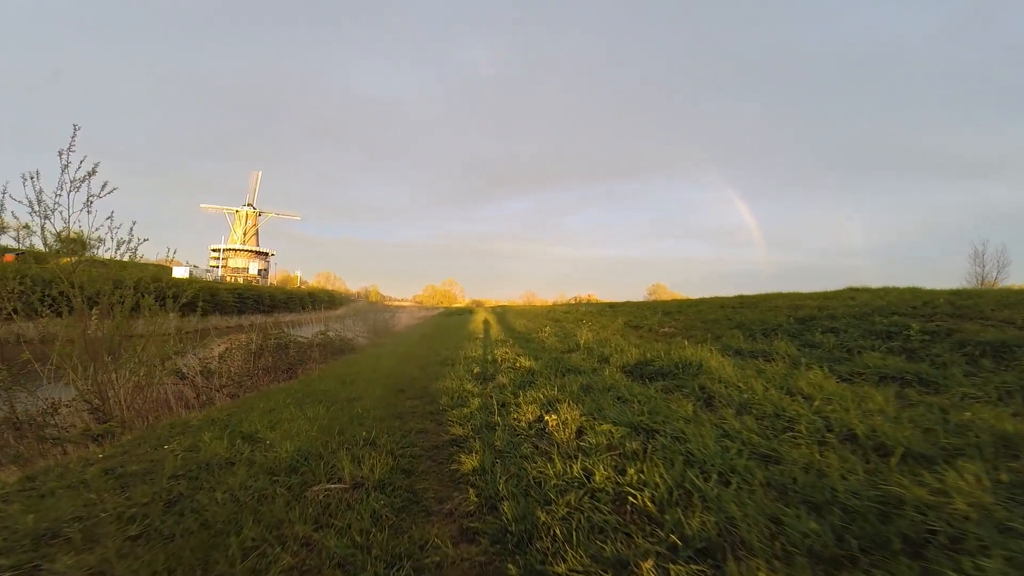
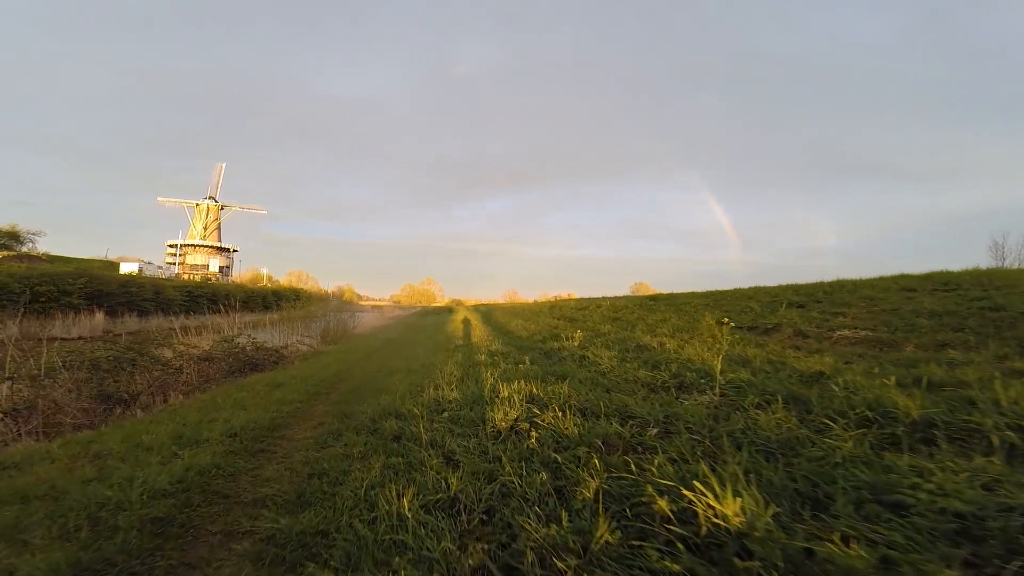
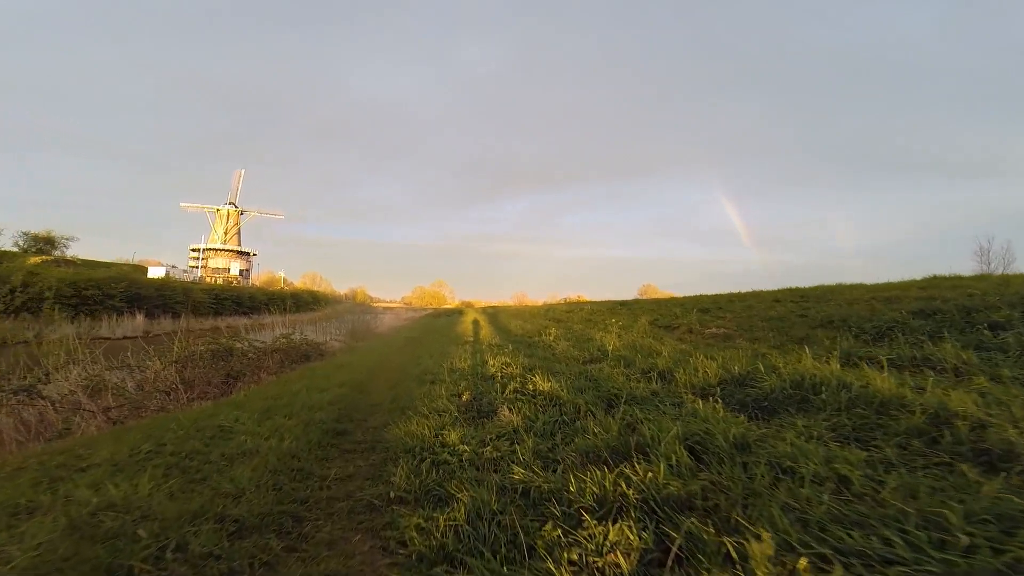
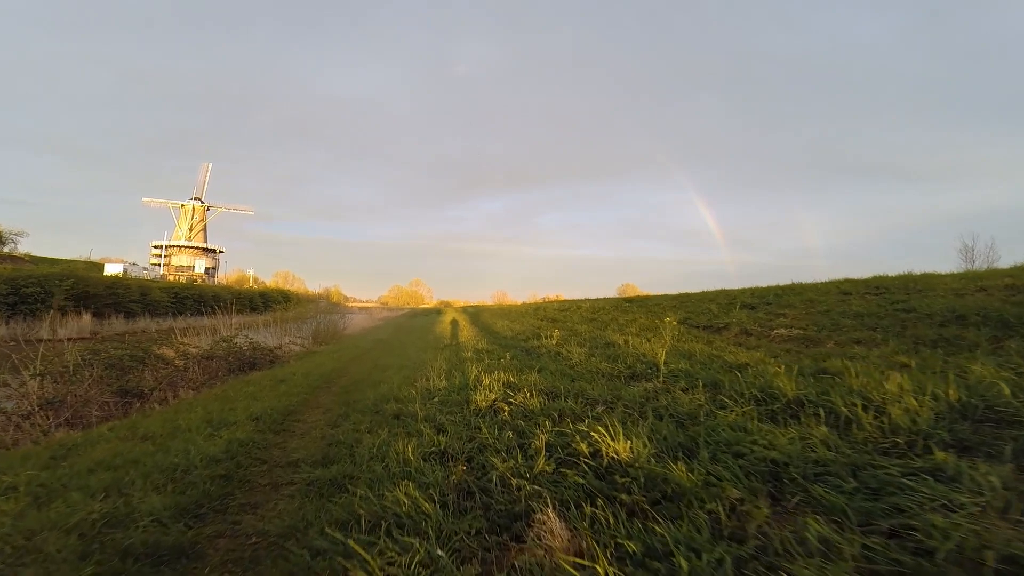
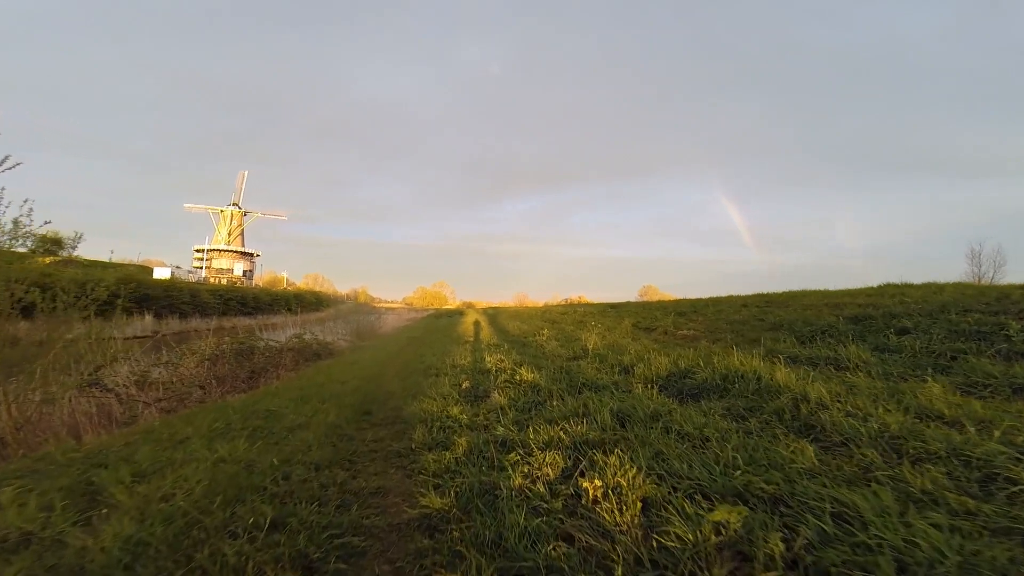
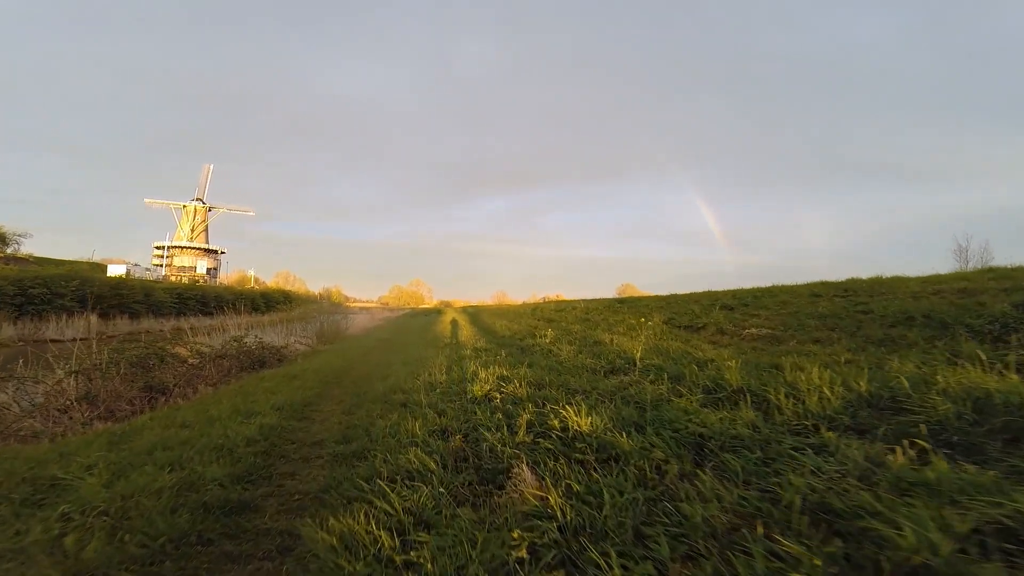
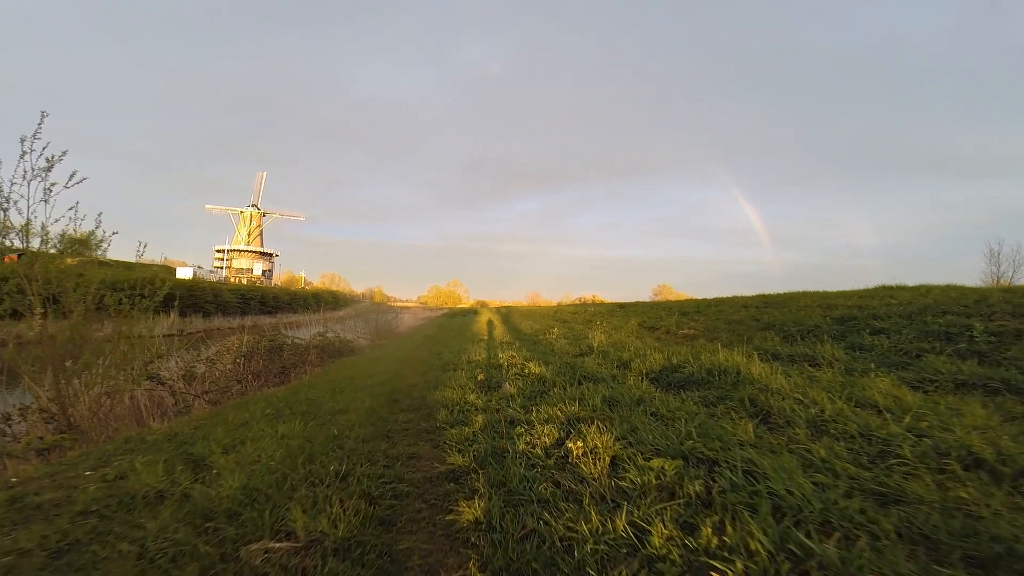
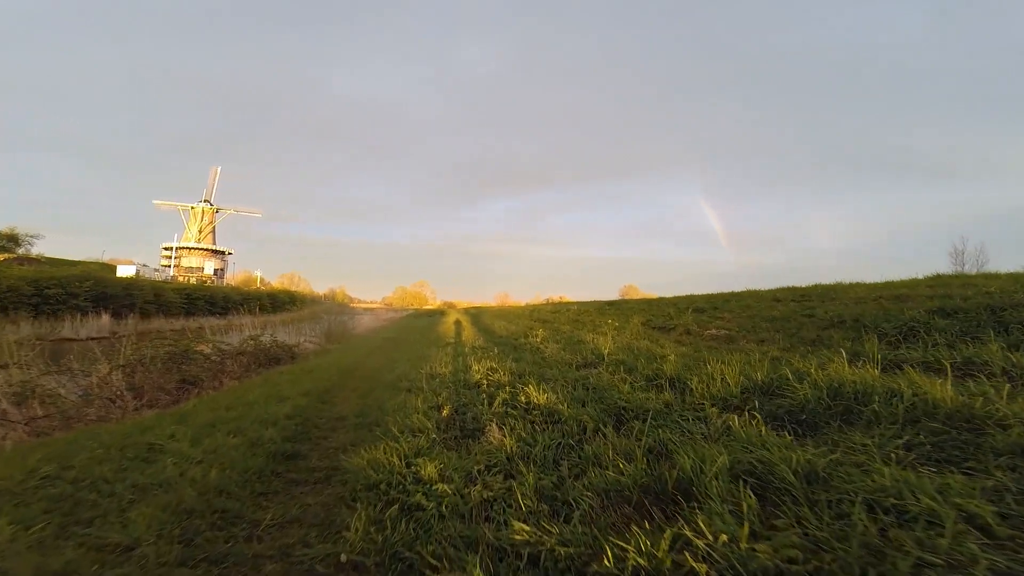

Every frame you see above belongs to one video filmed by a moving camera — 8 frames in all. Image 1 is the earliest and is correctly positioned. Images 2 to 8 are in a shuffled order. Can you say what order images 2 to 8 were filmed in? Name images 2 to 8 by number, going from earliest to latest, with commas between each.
7, 5, 3, 8, 6, 4, 2
